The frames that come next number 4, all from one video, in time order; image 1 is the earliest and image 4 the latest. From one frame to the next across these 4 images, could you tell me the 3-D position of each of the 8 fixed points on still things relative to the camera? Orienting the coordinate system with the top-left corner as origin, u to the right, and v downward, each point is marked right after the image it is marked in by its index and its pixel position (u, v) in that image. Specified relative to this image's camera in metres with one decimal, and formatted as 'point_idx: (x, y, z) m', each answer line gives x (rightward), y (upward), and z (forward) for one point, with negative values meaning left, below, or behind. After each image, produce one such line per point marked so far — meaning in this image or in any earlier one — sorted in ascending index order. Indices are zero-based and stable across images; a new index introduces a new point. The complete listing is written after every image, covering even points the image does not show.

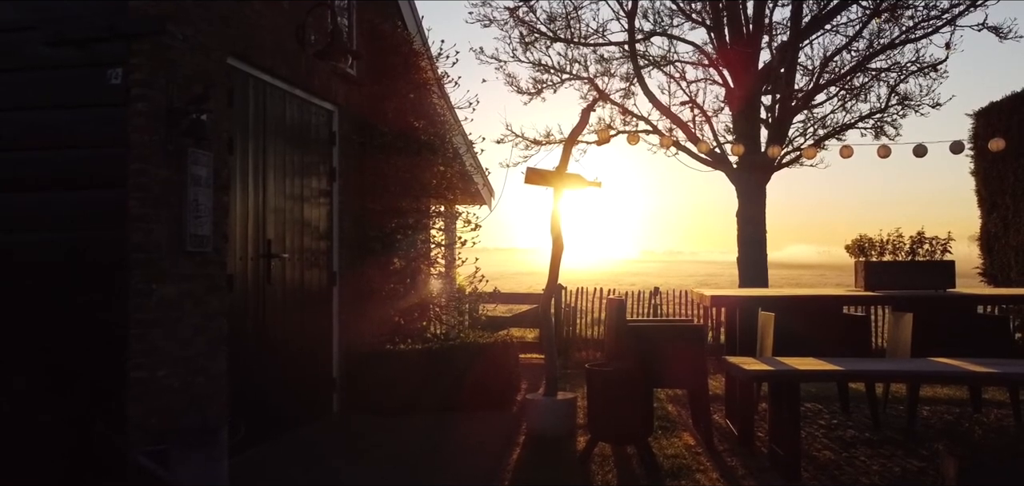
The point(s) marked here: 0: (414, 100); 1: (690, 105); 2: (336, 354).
0: (-0.9, +1.3, +7.8) m
1: (+2.6, +2.0, +12.3) m
2: (-1.4, -0.9, +7.0) m
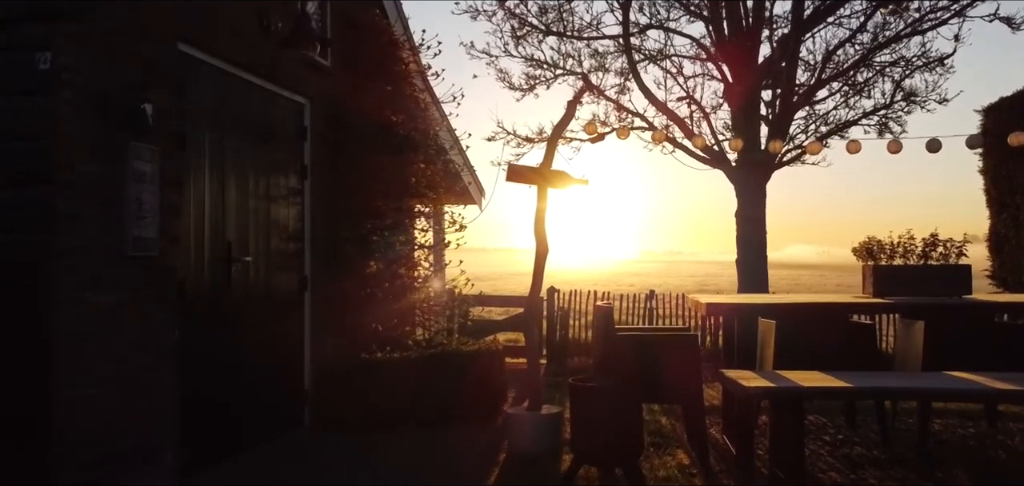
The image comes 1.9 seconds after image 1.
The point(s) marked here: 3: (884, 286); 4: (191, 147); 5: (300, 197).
0: (-1.0, +1.3, +7.3) m
1: (+2.5, +2.0, +11.9) m
2: (-1.6, -0.9, +6.5) m
3: (+2.6, -0.3, +5.8) m
4: (-1.9, +0.6, +4.9) m
5: (-1.6, +0.4, +6.4) m
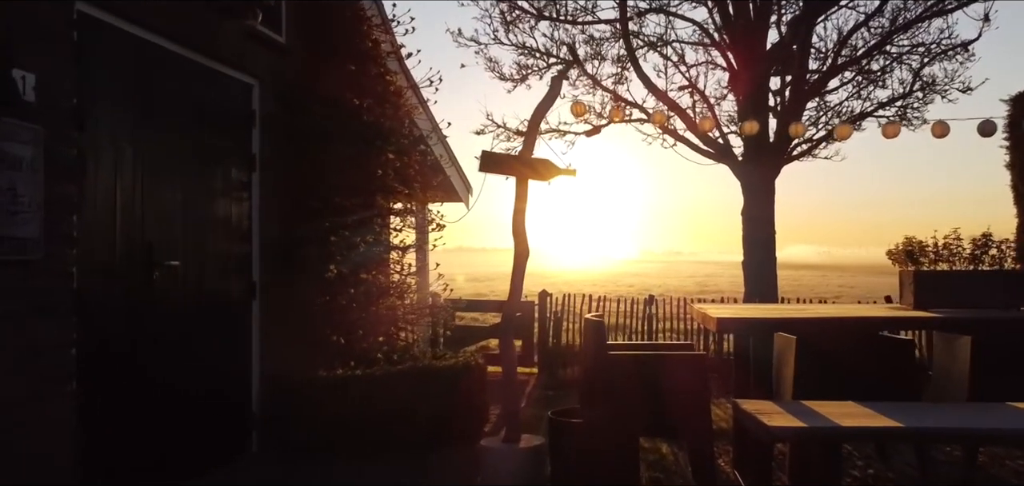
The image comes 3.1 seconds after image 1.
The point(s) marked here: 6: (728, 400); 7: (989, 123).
0: (-1.2, +1.3, +6.5) m
1: (+2.3, +2.0, +11.0) m
2: (-1.7, -0.9, +5.7) m
3: (+2.4, -0.3, +4.9) m
4: (-2.0, +0.6, +4.1) m
5: (-1.7, +0.3, +5.6) m
6: (+2.1, -1.5, +8.3) m
7: (+4.0, +1.0, +7.4) m
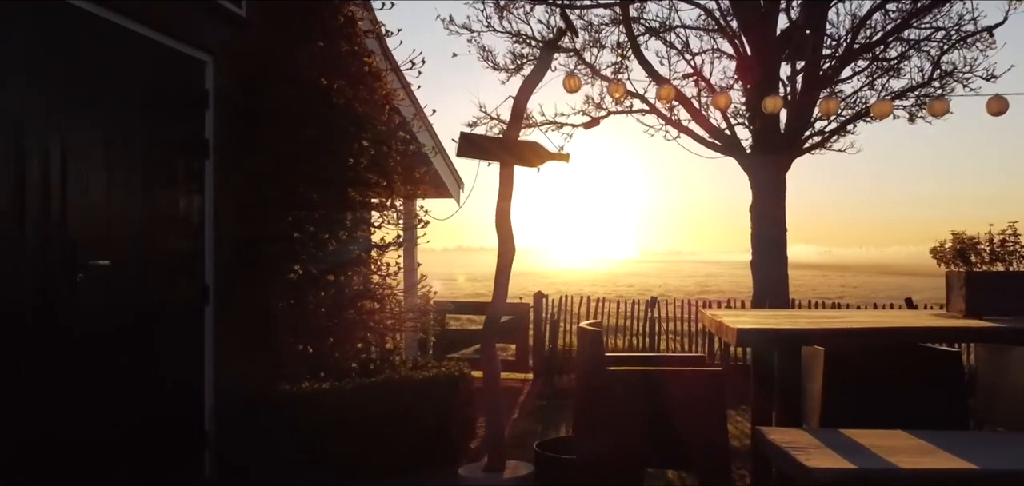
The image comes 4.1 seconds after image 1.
0: (-1.3, +1.3, +5.8) m
1: (+2.2, +2.0, +10.4) m
2: (-1.8, -0.9, +5.0) m
3: (+2.3, -0.3, +4.3) m
4: (-2.1, +0.6, +3.5) m
5: (-1.8, +0.4, +4.9) m
6: (+2.1, -1.5, +7.6) m
7: (+3.9, +1.0, +6.7) m
